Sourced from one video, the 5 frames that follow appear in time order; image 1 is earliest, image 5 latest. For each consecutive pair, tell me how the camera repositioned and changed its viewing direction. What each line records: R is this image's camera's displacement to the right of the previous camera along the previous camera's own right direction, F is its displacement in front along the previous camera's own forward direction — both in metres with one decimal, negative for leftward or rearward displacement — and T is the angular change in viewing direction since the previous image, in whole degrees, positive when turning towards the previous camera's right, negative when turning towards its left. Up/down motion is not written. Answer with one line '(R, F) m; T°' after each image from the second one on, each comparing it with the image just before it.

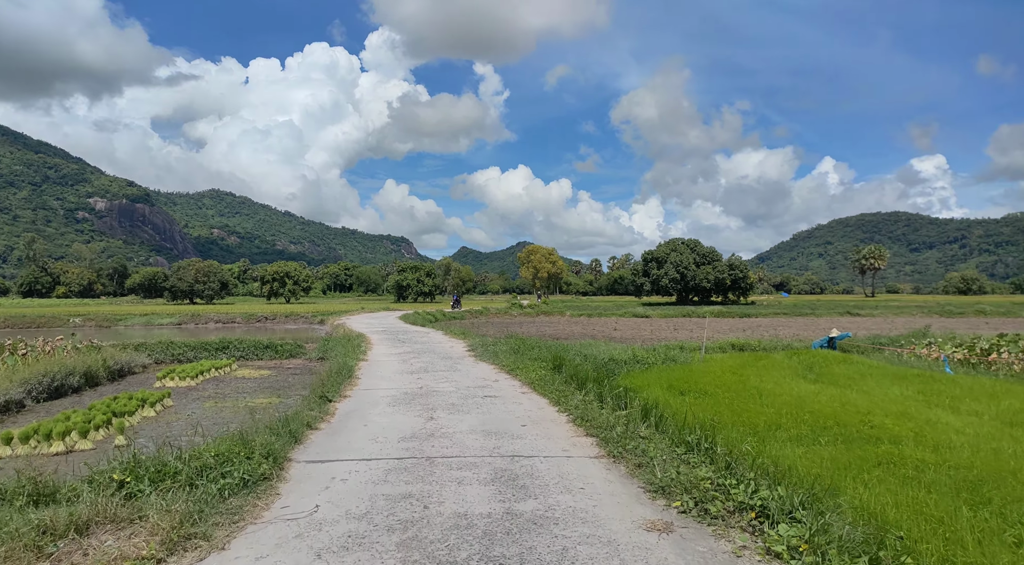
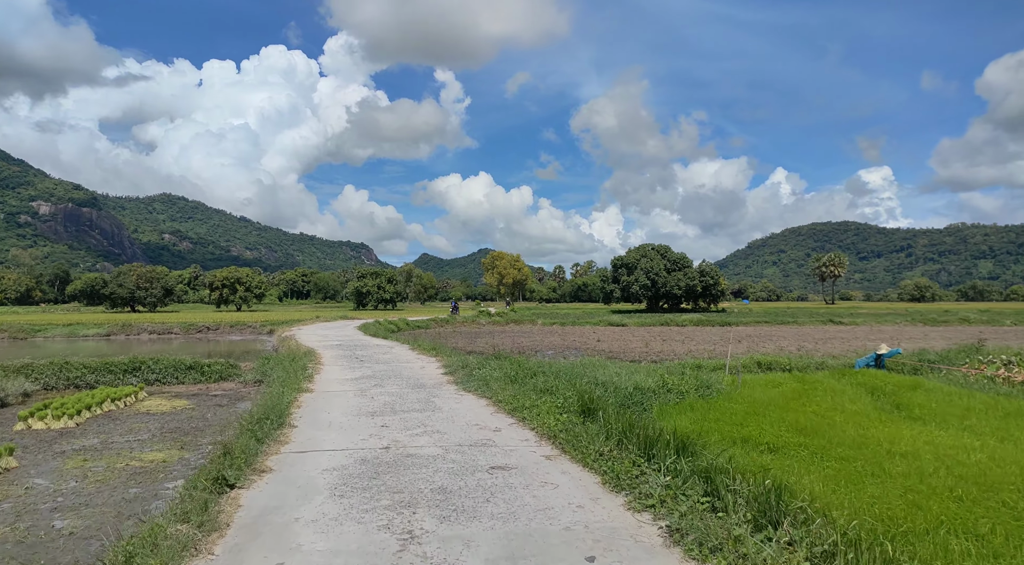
(-0.6, +3.8) m; +4°
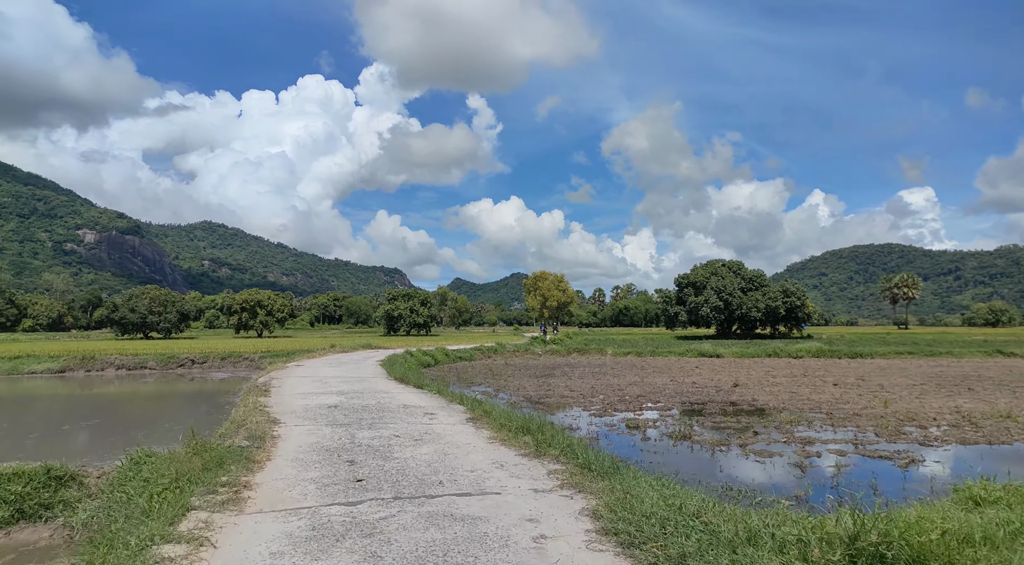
(-2.3, +11.2) m; -3°
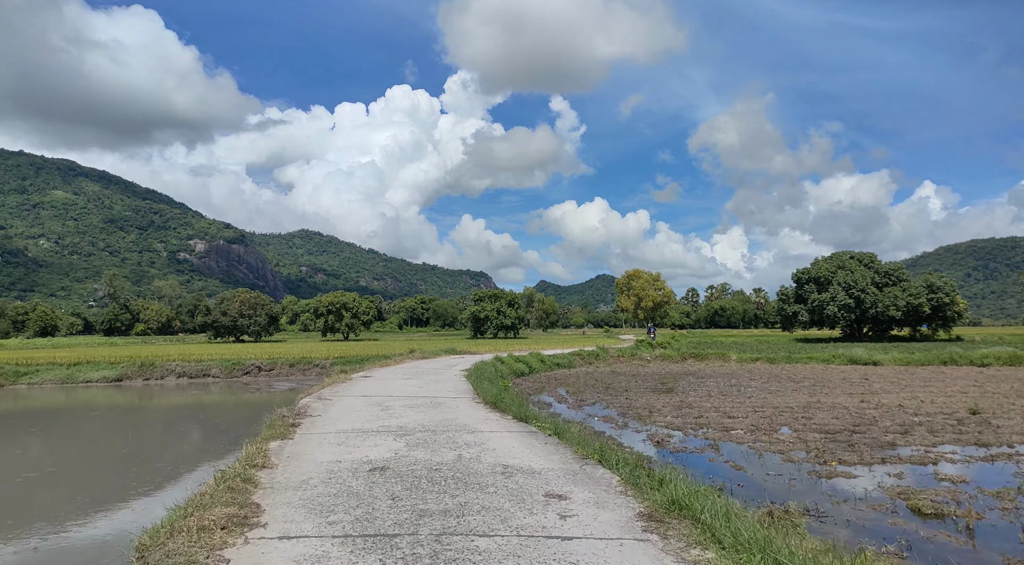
(-1.2, +6.1) m; -8°
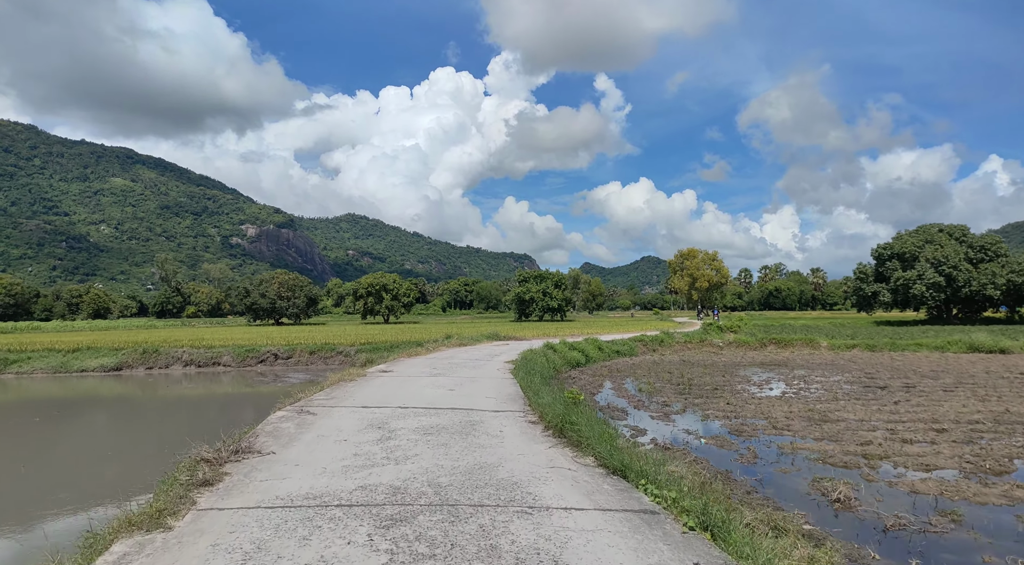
(-0.4, +4.9) m; -4°
